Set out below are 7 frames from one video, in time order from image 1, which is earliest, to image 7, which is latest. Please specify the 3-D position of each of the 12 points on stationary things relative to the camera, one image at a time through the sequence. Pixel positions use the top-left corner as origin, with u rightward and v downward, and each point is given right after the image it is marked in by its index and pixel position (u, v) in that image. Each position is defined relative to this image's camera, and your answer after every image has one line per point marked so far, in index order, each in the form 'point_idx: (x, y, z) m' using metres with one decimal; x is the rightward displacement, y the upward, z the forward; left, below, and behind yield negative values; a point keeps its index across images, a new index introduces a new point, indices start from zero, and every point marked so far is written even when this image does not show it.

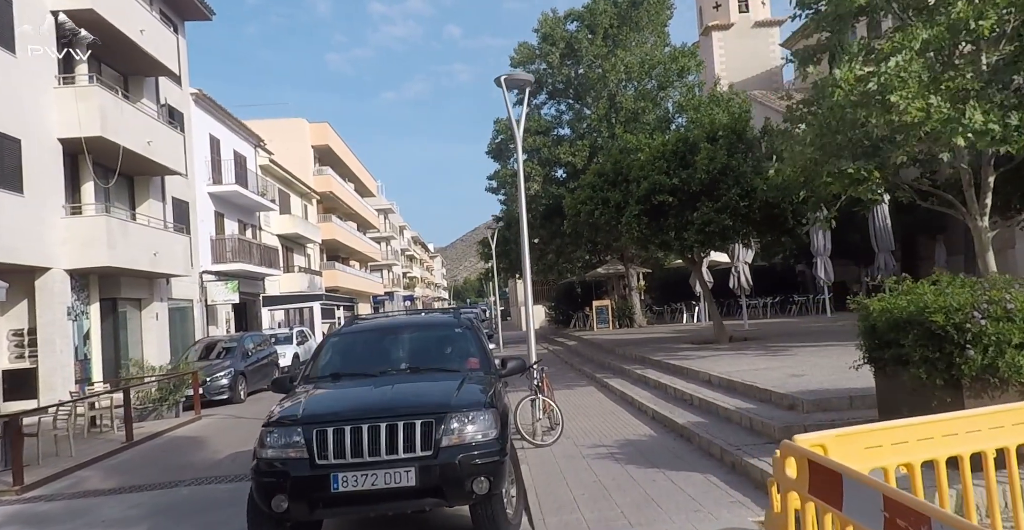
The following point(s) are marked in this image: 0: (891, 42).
0: (+5.7, +3.3, +10.6) m
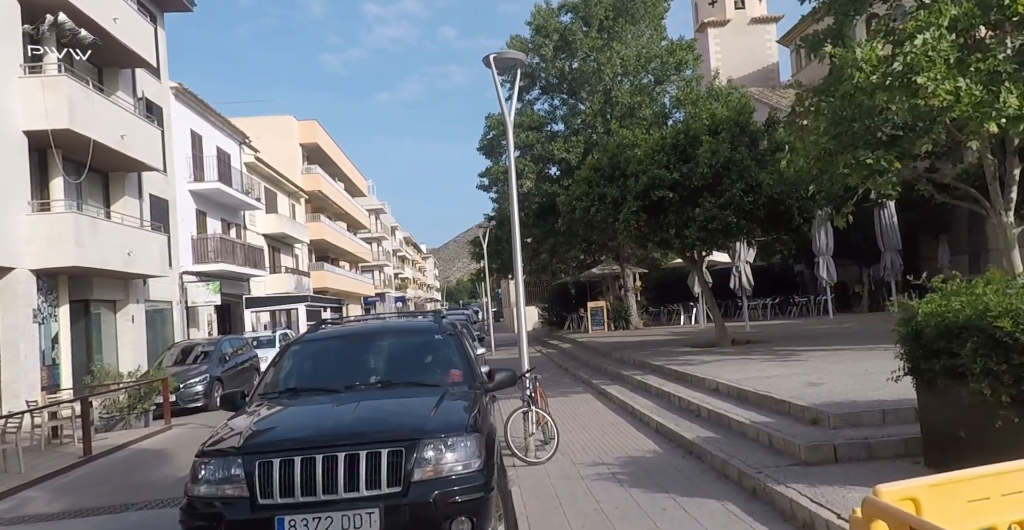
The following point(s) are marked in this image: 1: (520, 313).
0: (+5.5, +3.4, +9.7) m
1: (+0.1, -0.7, +10.2) m
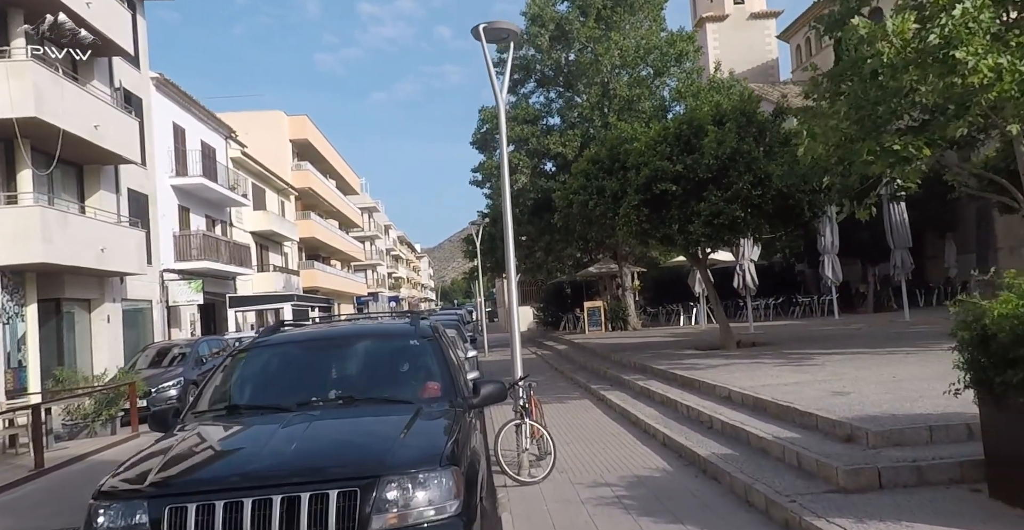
0: (+5.4, +3.4, +8.8) m
1: (0.0, -0.6, +9.2) m
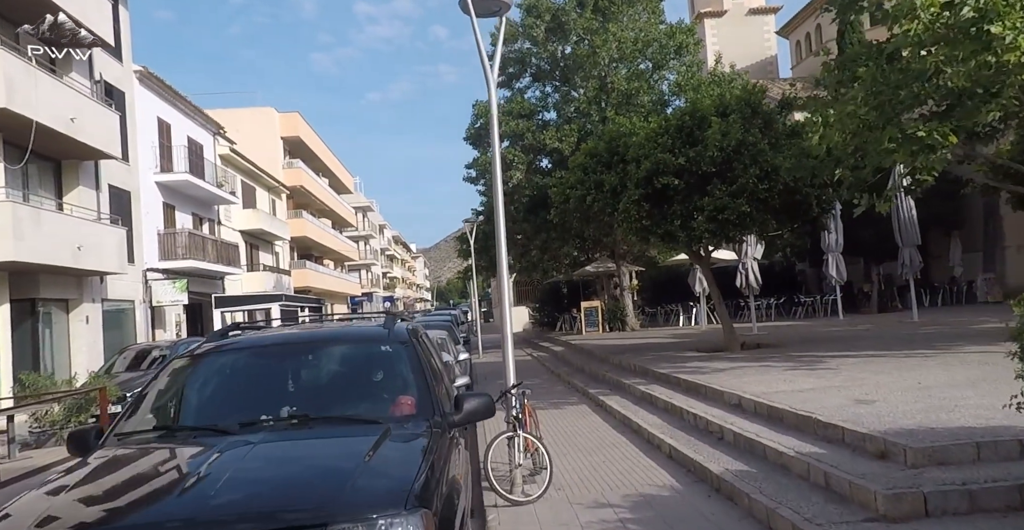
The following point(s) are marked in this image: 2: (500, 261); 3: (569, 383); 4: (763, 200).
0: (+5.4, +3.5, +8.1) m
1: (-0.1, -0.6, +8.5) m
2: (-0.1, 0.0, +8.4) m
3: (+1.3, -2.7, +16.2) m
4: (+5.1, +1.3, +14.4) m
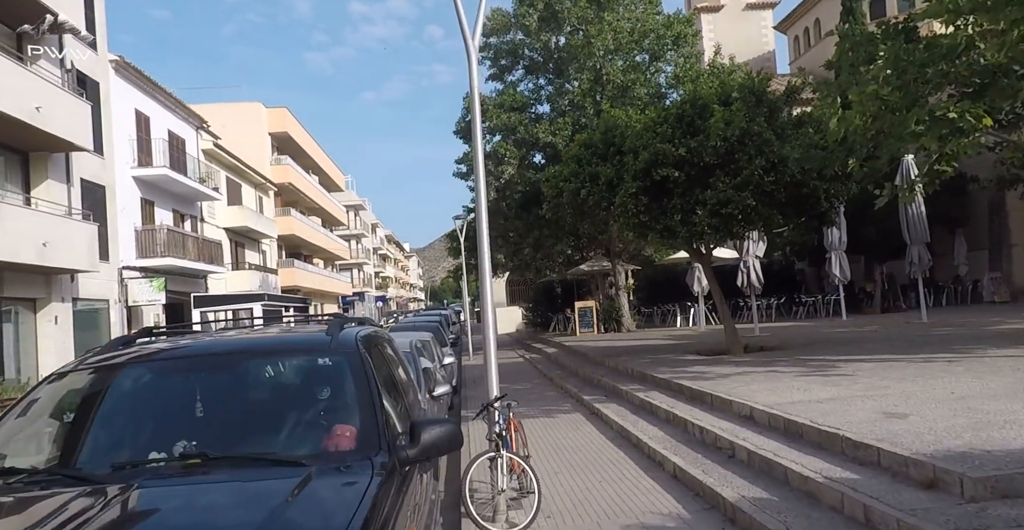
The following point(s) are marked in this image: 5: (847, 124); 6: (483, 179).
0: (+5.2, +3.5, +7.2) m
1: (-0.2, -0.5, +7.5) m
2: (-0.3, +0.1, +7.5) m
3: (+1.1, -2.7, +15.3) m
4: (+4.9, +1.4, +13.5) m
5: (+4.3, +1.8, +9.0) m
6: (-0.3, +0.9, +7.8) m
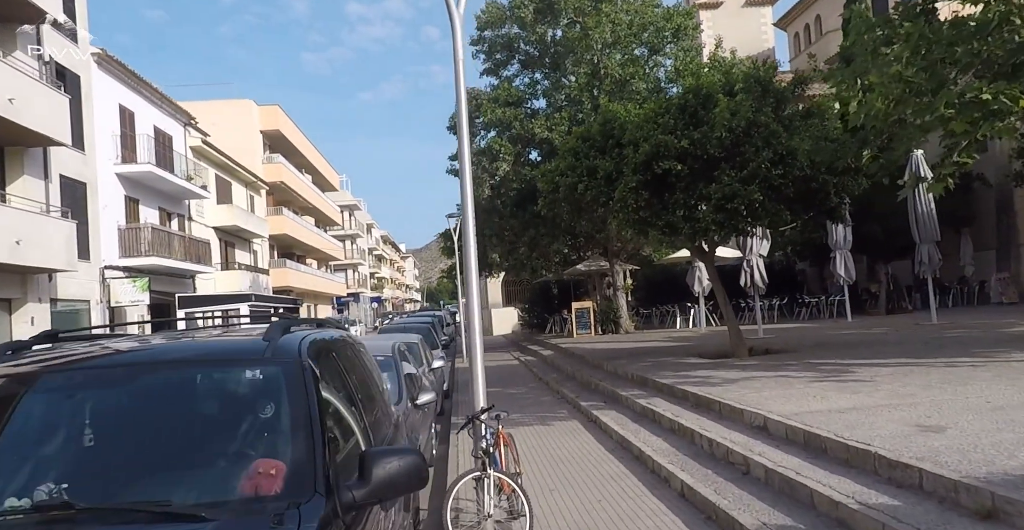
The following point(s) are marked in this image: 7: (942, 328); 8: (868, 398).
0: (+5.1, +3.5, +6.5) m
1: (-0.3, -0.5, +6.8) m
2: (-0.4, +0.1, +6.8) m
3: (+0.9, -2.6, +14.5) m
4: (+4.8, +1.4, +12.8) m
5: (+4.2, +1.8, +8.3) m
6: (-0.4, +0.9, +7.1) m
7: (+9.9, -1.5, +16.2) m
8: (+3.9, -1.4, +7.7) m
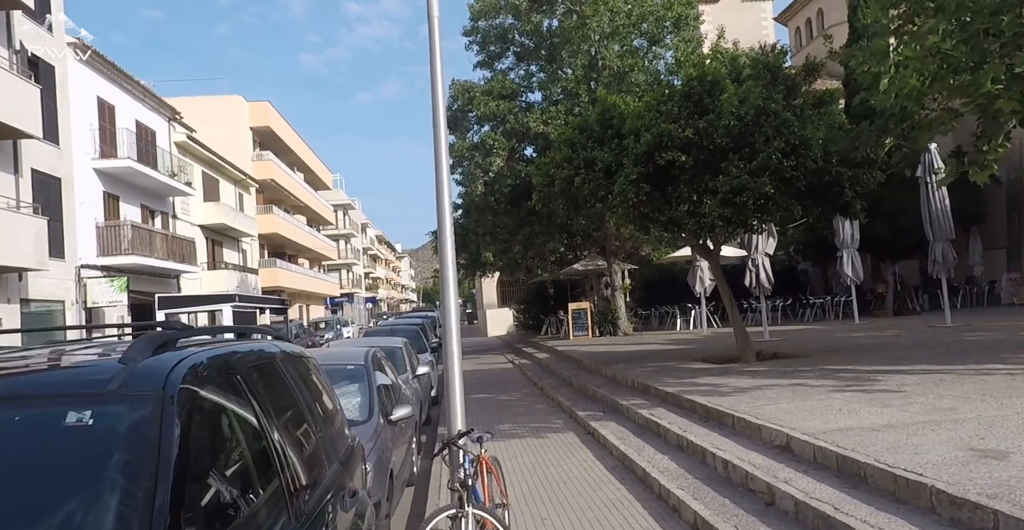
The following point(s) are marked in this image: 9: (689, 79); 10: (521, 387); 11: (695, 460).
0: (+5.0, +3.6, +5.6) m
1: (-0.5, -0.4, +5.9) m
2: (-0.5, +0.2, +5.9) m
3: (+0.8, -2.6, +13.6) m
4: (+4.6, +1.4, +11.9) m
5: (+4.1, +1.9, +7.4) m
6: (-0.5, +1.0, +6.2) m
7: (+9.7, -1.4, +15.3) m
8: (+3.7, -1.4, +6.8) m
9: (+3.1, +3.3, +12.5) m
10: (+0.2, -2.9, +16.8) m
11: (+1.9, -2.0, +7.1) m
